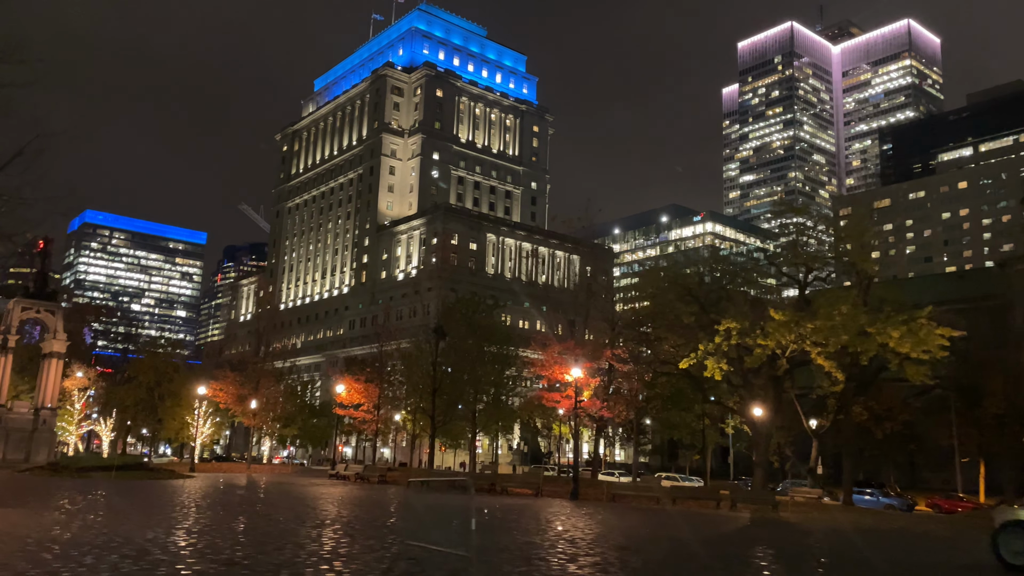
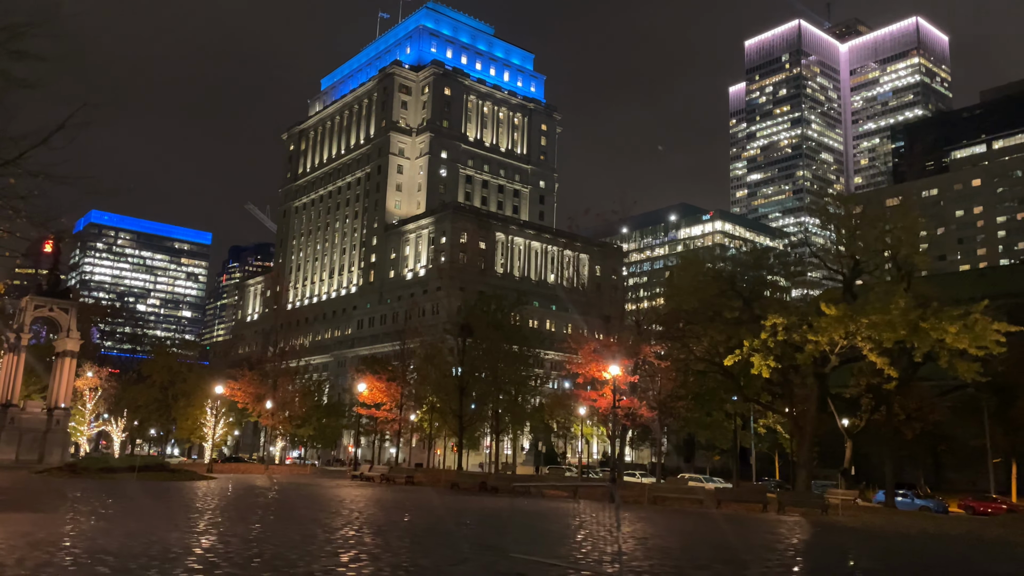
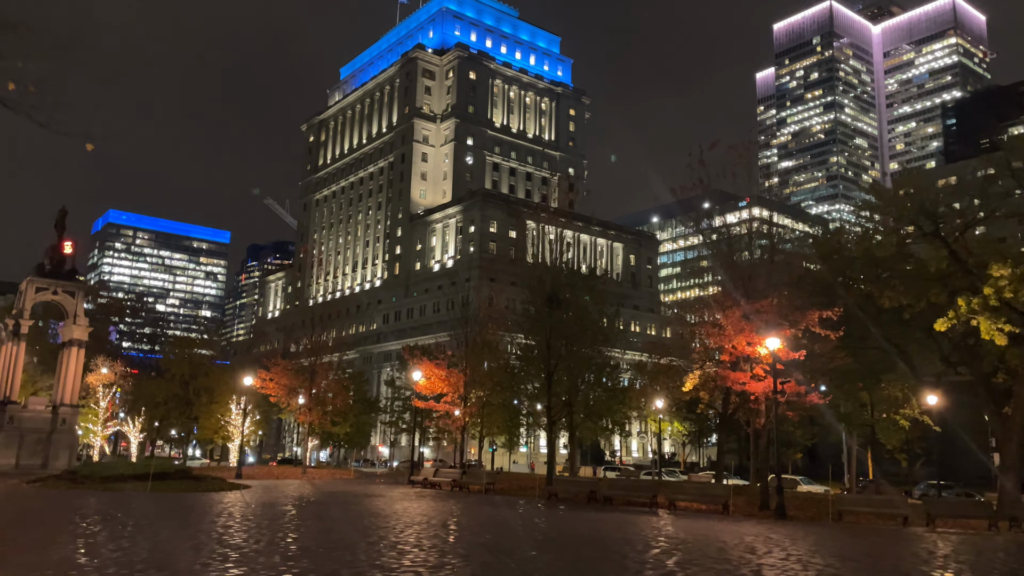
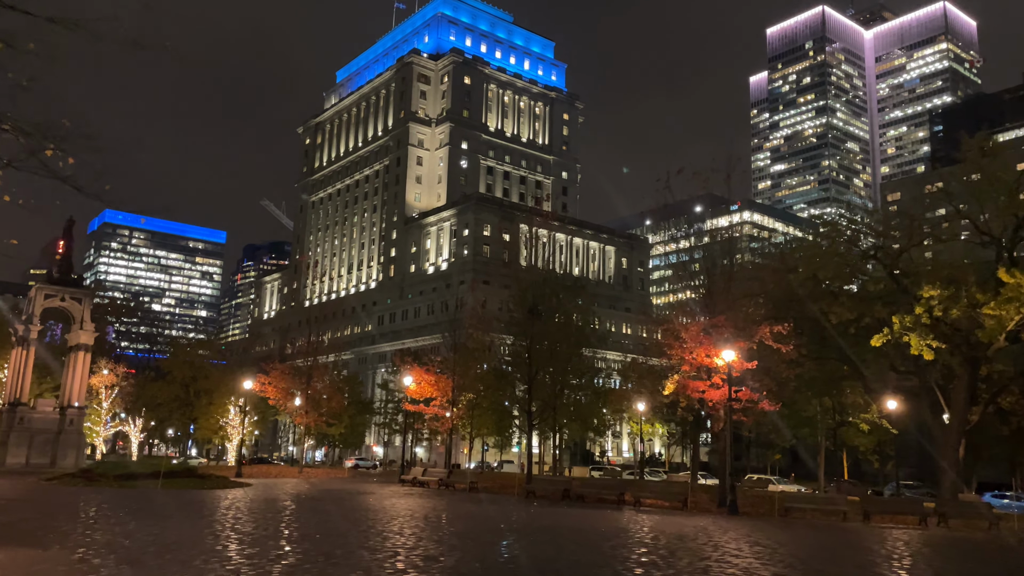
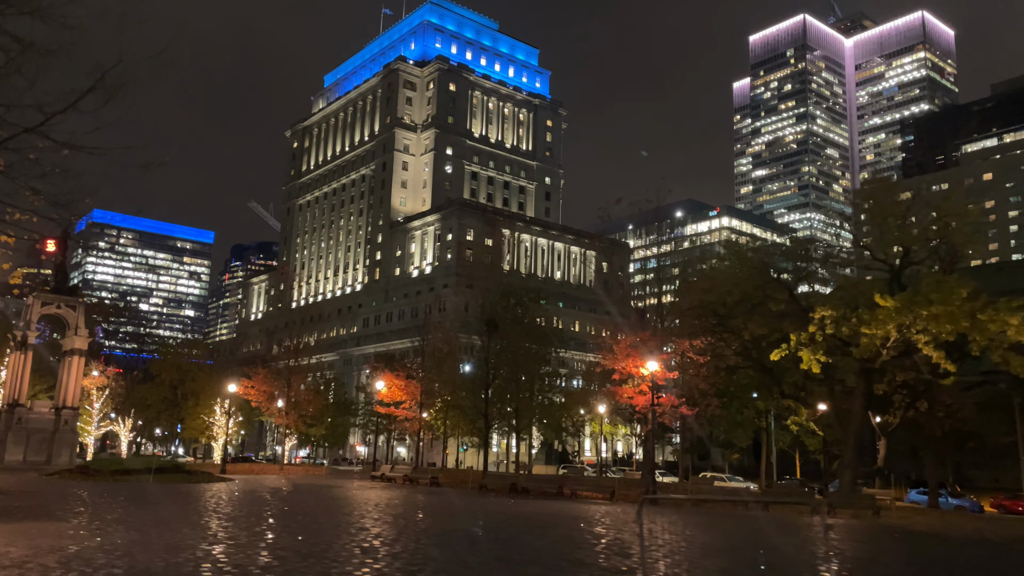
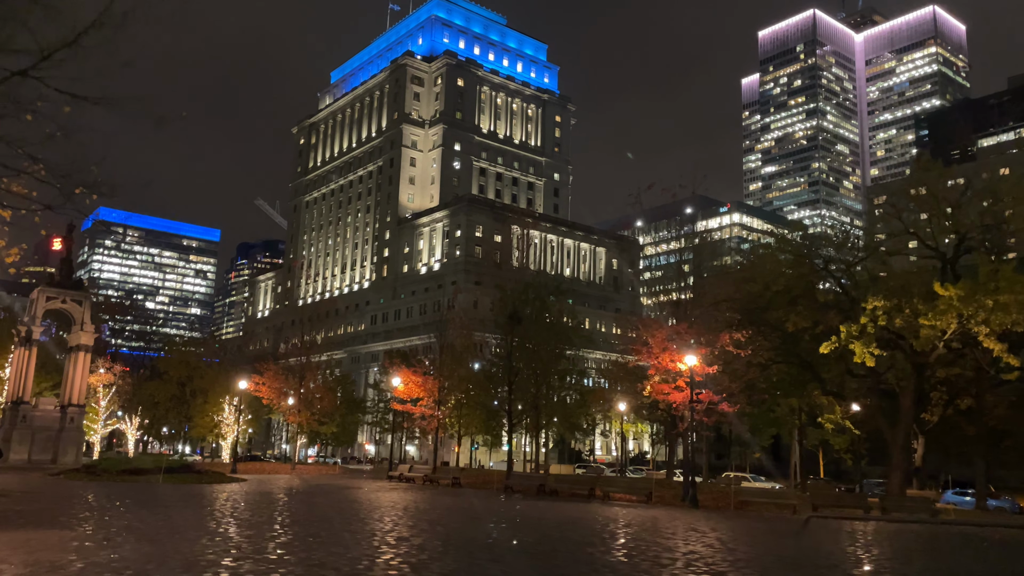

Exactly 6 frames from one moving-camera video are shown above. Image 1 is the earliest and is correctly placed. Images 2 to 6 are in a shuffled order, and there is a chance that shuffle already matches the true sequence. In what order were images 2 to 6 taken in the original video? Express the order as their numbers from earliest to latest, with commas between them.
2, 5, 6, 4, 3
